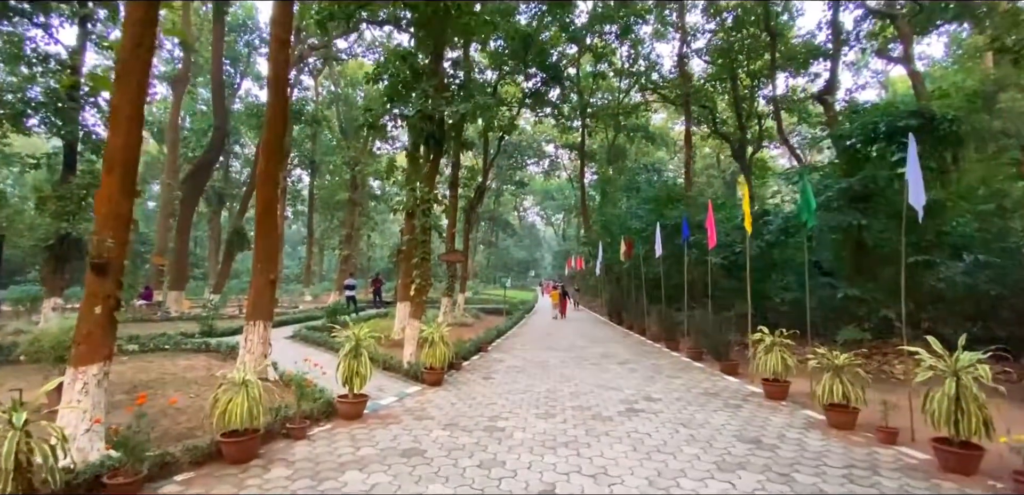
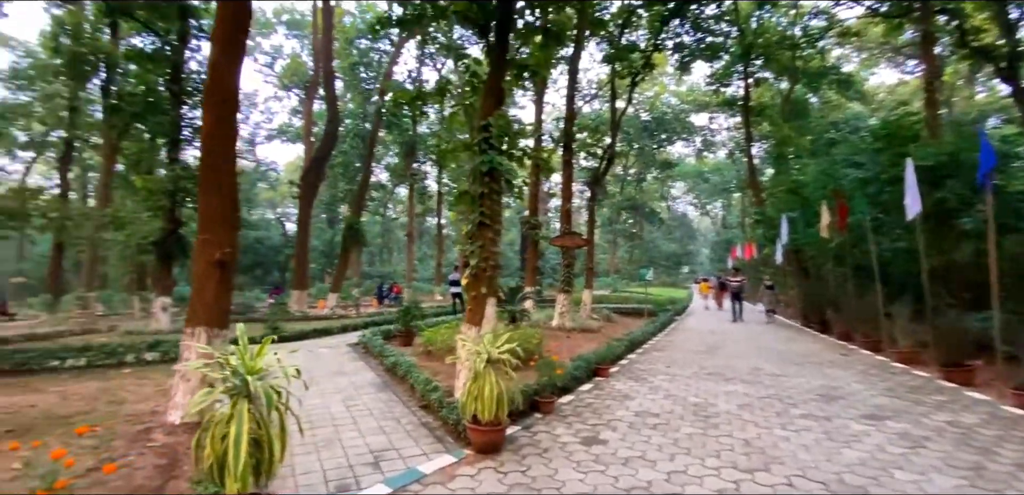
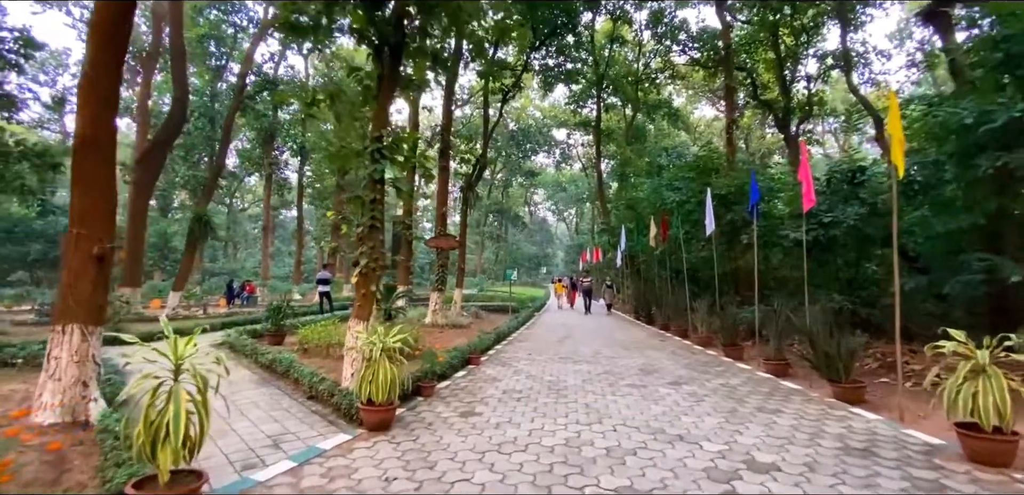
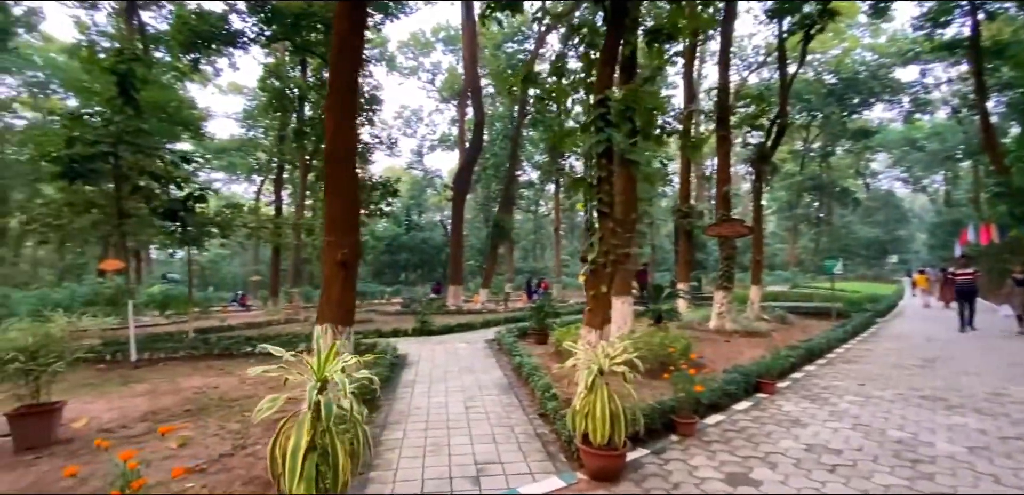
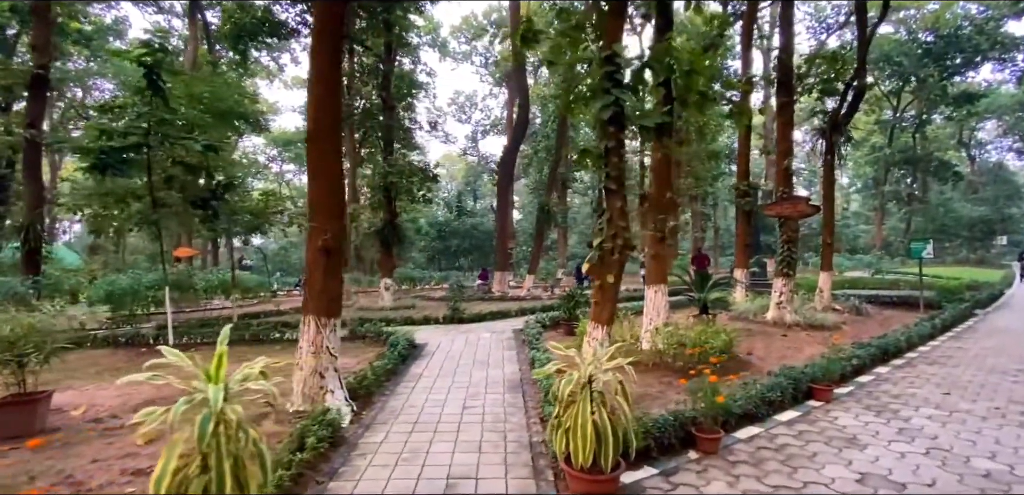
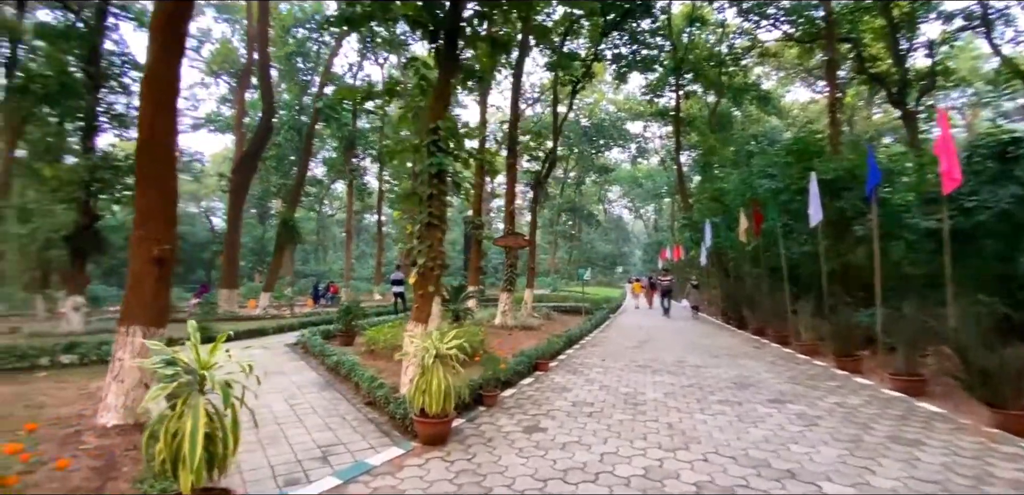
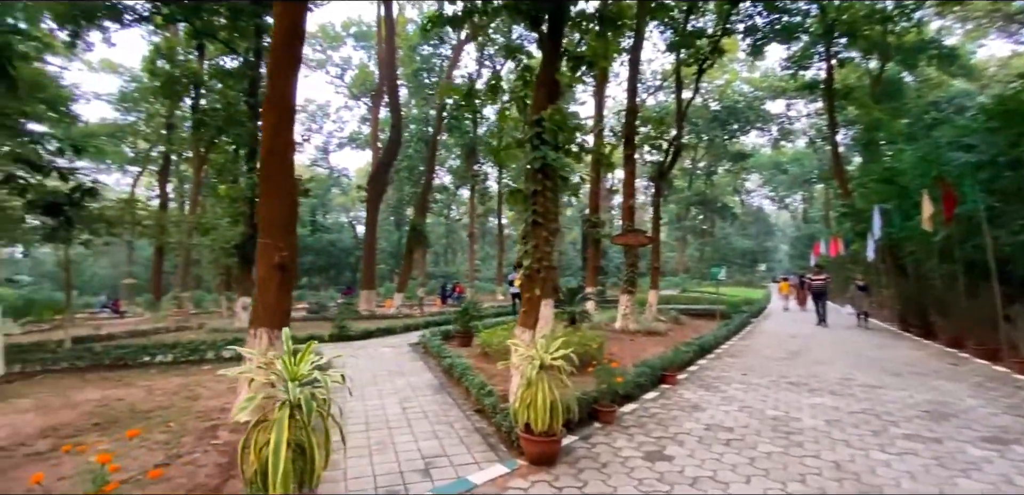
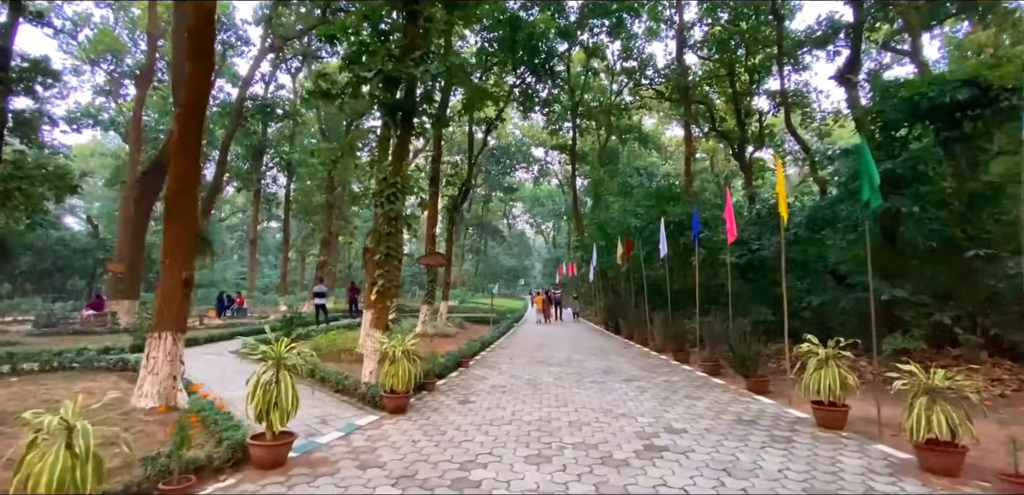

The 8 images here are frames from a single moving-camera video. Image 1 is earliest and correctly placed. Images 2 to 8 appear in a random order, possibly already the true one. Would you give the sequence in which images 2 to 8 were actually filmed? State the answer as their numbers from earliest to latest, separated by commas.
8, 3, 6, 2, 7, 4, 5
